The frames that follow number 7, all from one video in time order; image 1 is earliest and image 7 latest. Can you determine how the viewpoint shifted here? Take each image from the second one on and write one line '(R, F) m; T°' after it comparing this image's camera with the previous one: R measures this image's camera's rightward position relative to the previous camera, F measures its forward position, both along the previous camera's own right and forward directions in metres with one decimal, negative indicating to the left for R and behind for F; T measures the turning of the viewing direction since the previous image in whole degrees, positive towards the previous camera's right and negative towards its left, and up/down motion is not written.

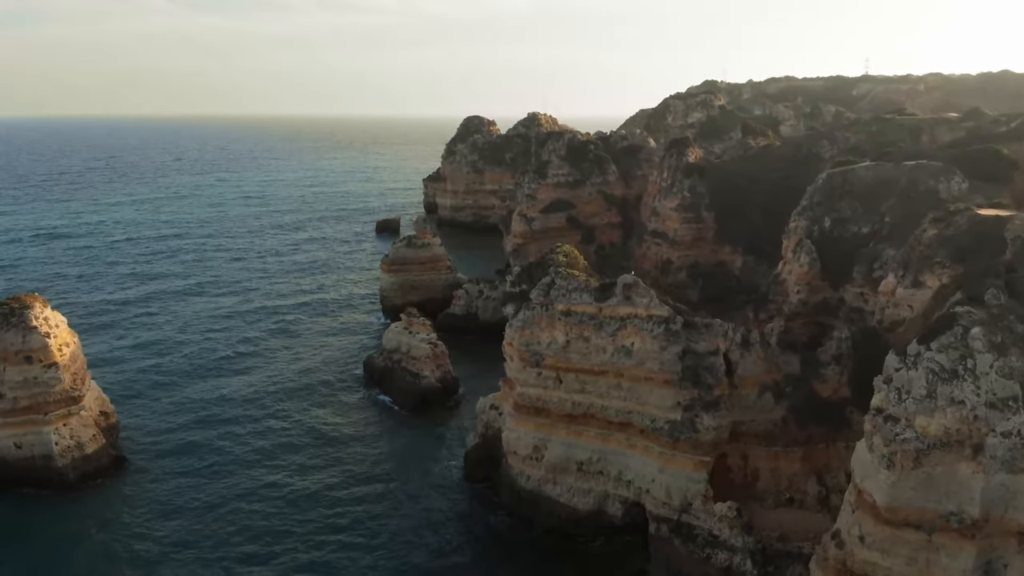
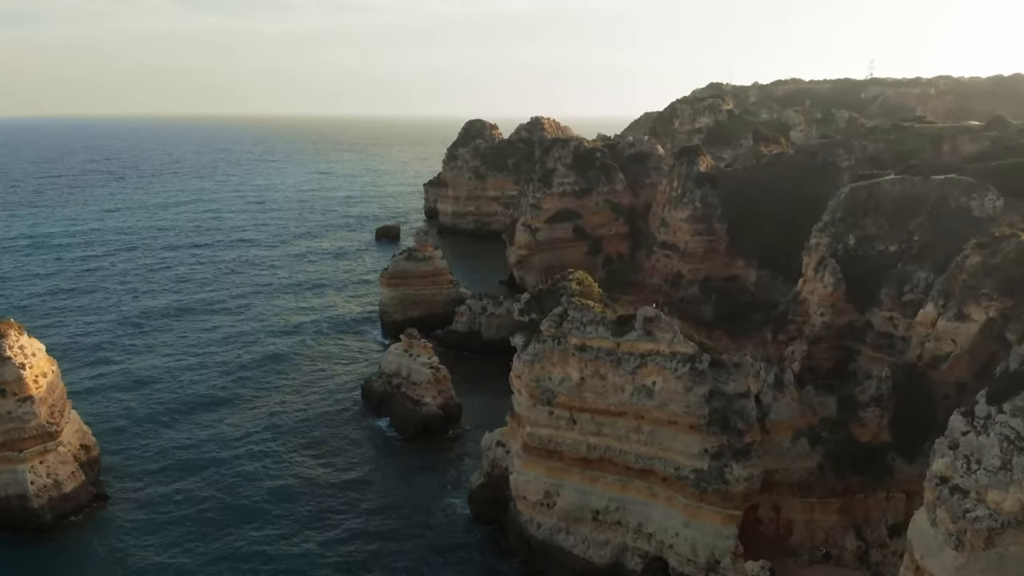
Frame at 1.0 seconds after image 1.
(-0.2, +1.6) m; 0°
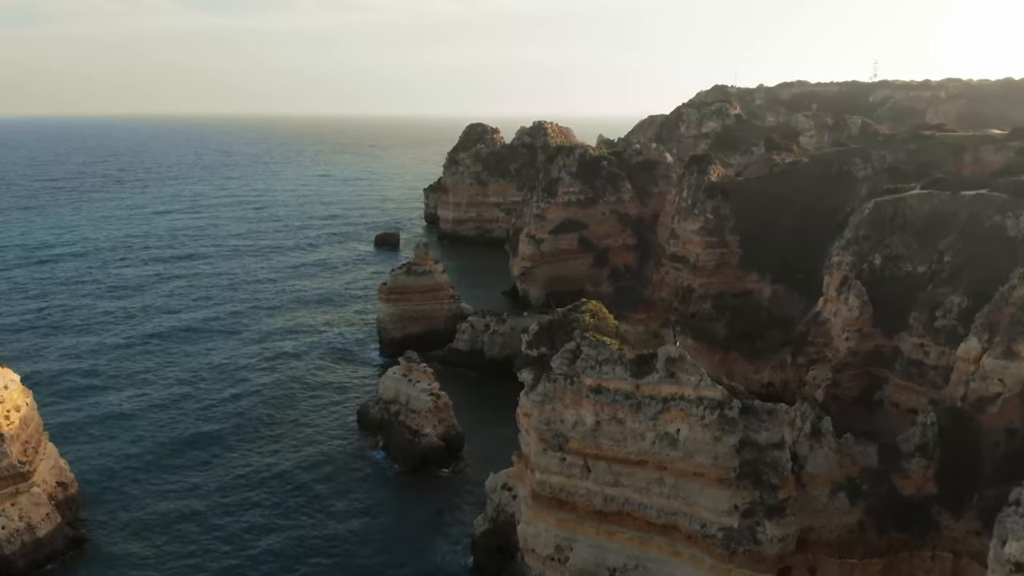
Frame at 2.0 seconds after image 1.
(-0.2, +1.7) m; 0°
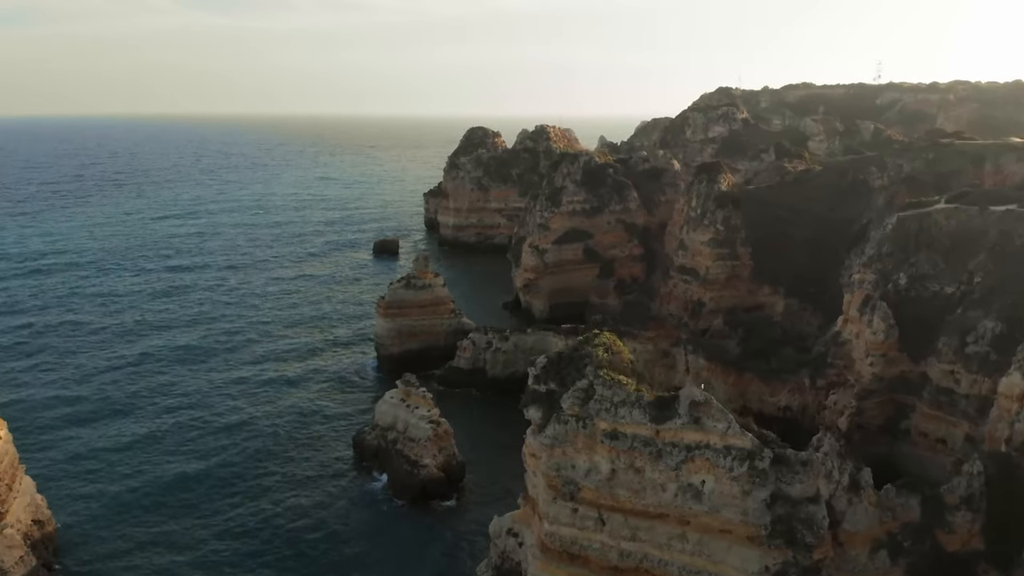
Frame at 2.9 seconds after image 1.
(-0.2, +1.5) m; 0°
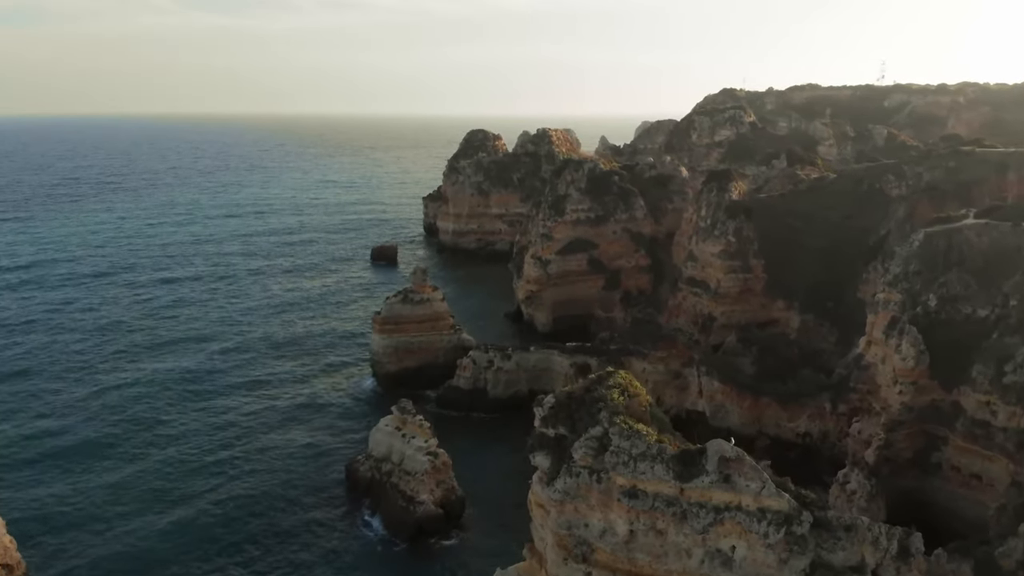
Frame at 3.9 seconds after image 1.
(-0.1, +1.7) m; 0°
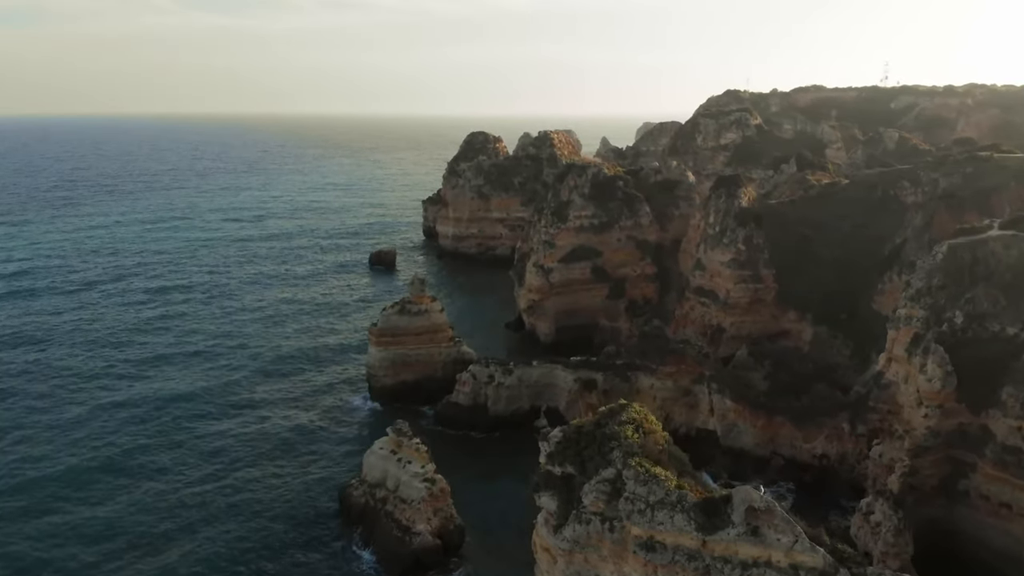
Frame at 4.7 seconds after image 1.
(-0.1, +1.3) m; 0°
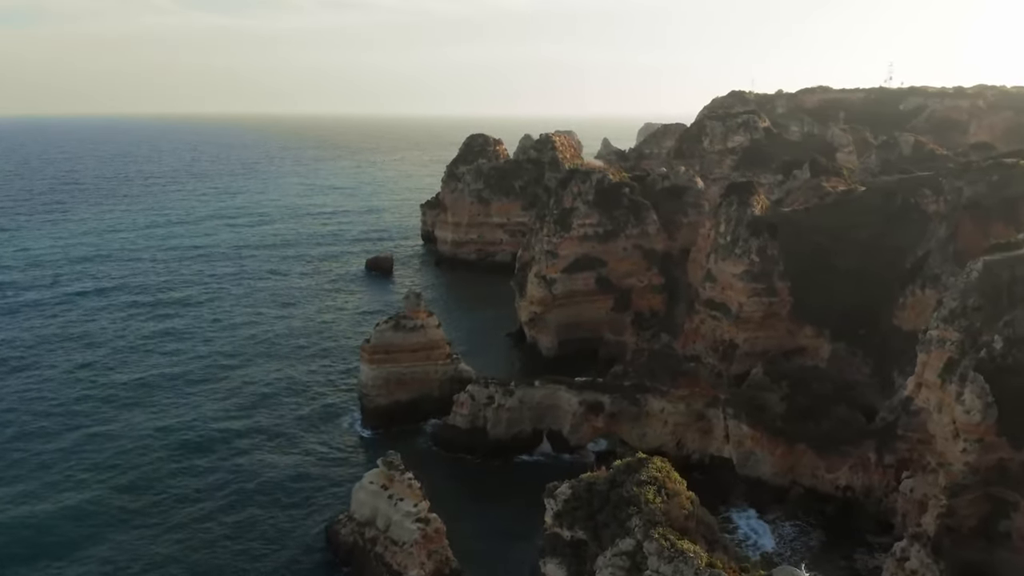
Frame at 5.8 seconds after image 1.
(0.0, +1.8) m; 0°
